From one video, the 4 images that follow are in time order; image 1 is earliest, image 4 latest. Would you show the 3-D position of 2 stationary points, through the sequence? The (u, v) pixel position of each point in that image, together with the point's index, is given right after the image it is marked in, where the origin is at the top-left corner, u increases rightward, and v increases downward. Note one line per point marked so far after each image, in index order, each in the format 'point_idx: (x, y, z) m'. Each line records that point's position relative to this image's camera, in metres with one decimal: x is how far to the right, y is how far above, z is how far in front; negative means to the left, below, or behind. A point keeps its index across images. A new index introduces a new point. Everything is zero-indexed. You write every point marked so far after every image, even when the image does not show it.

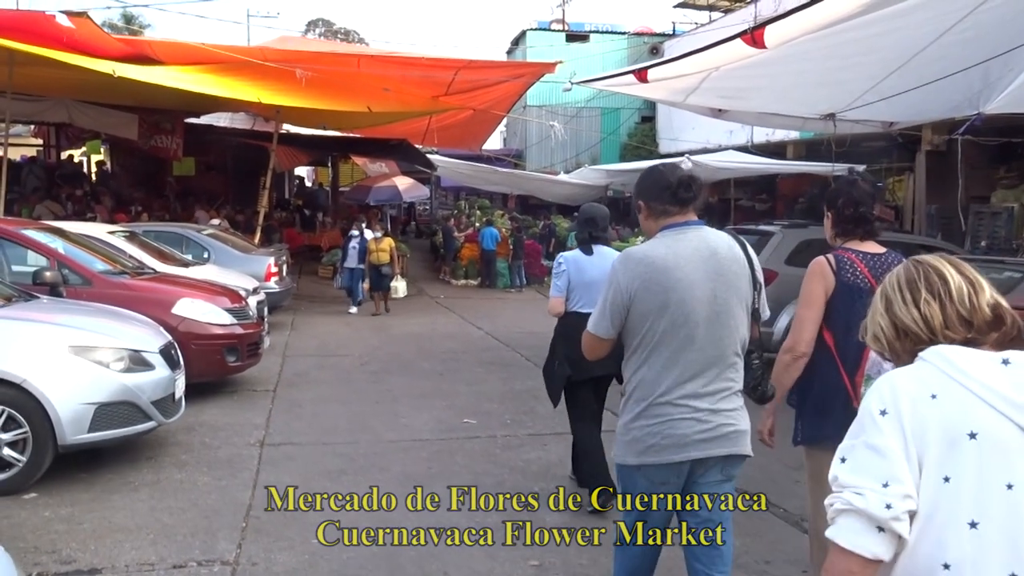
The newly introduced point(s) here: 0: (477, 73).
0: (-0.6, +3.7, +15.4) m
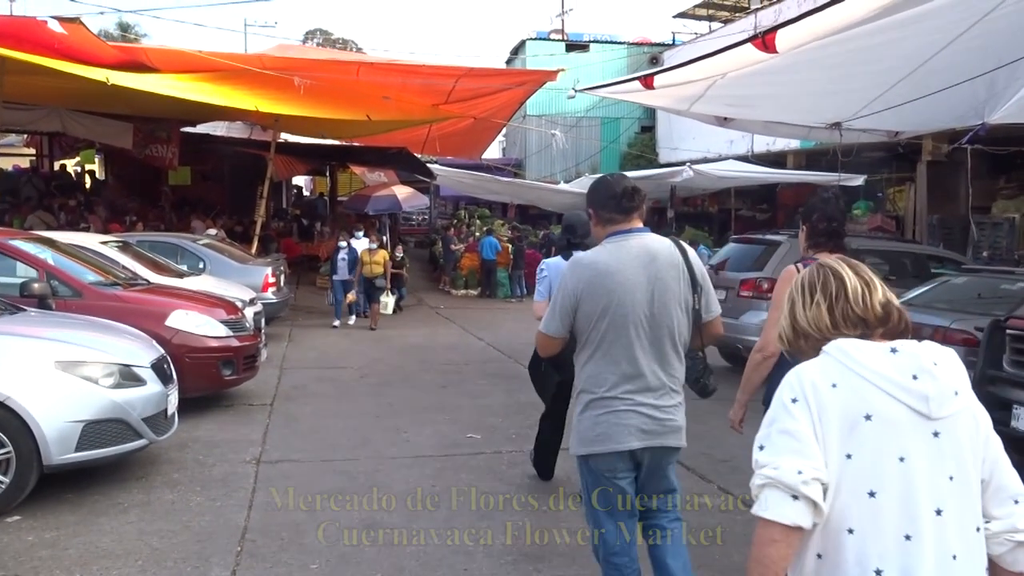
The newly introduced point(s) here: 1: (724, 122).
0: (-0.6, +3.5, +15.2) m
1: (+2.9, +2.2, +12.3) m
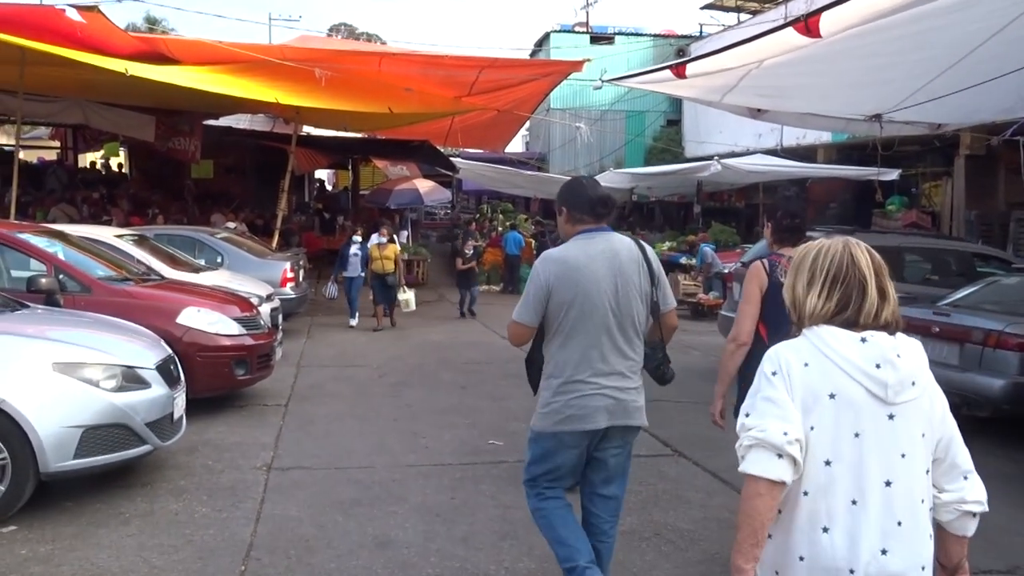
0: (-0.2, +3.5, +14.9) m
1: (+3.2, +2.3, +11.8) m
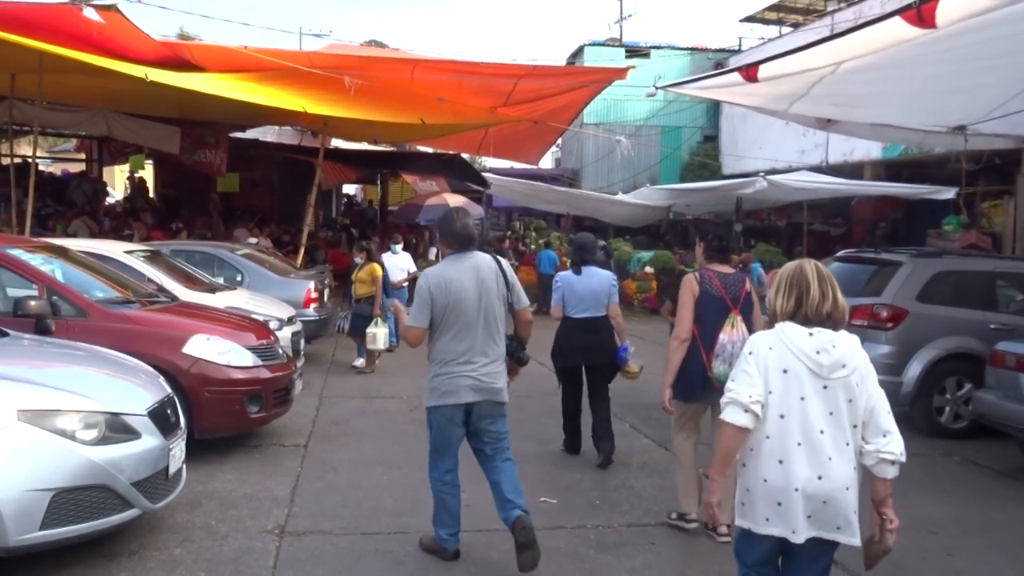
0: (+0.4, +3.2, +14.0) m
1: (+3.7, +1.9, +10.8) m
